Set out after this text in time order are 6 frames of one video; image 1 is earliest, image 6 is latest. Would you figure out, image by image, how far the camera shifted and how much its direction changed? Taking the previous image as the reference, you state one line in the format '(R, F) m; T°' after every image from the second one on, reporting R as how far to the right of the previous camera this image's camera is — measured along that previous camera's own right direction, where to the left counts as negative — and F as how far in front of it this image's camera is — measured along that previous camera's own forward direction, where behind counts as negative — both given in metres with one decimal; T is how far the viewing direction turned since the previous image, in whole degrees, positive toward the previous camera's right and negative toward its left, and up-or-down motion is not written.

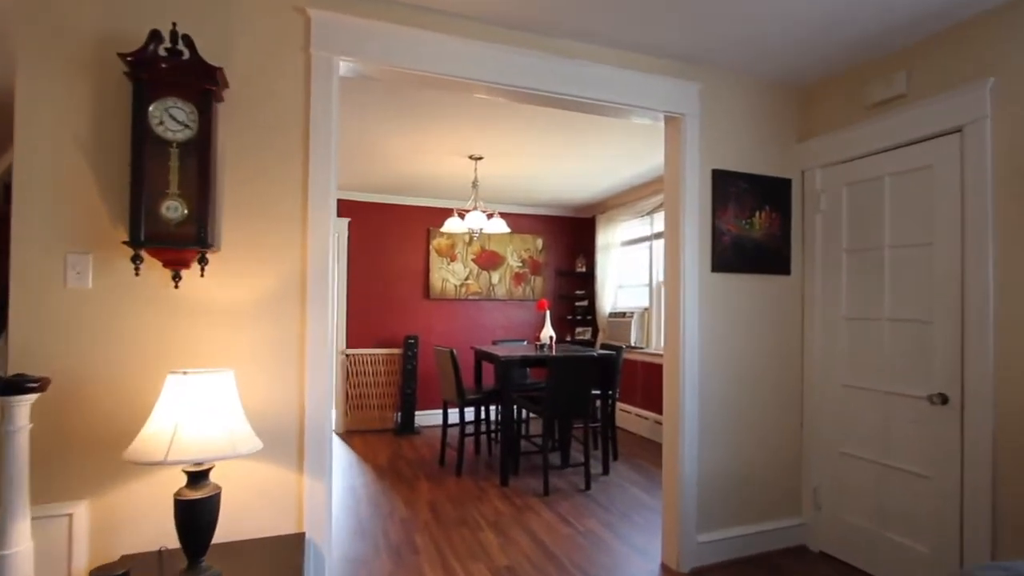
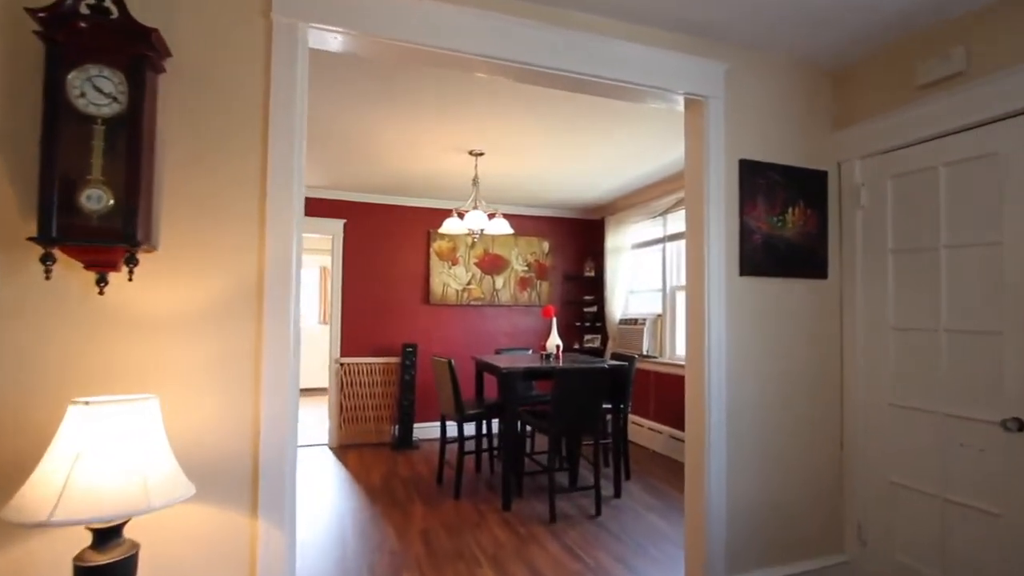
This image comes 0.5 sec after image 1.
(0.0, +0.3) m; -1°
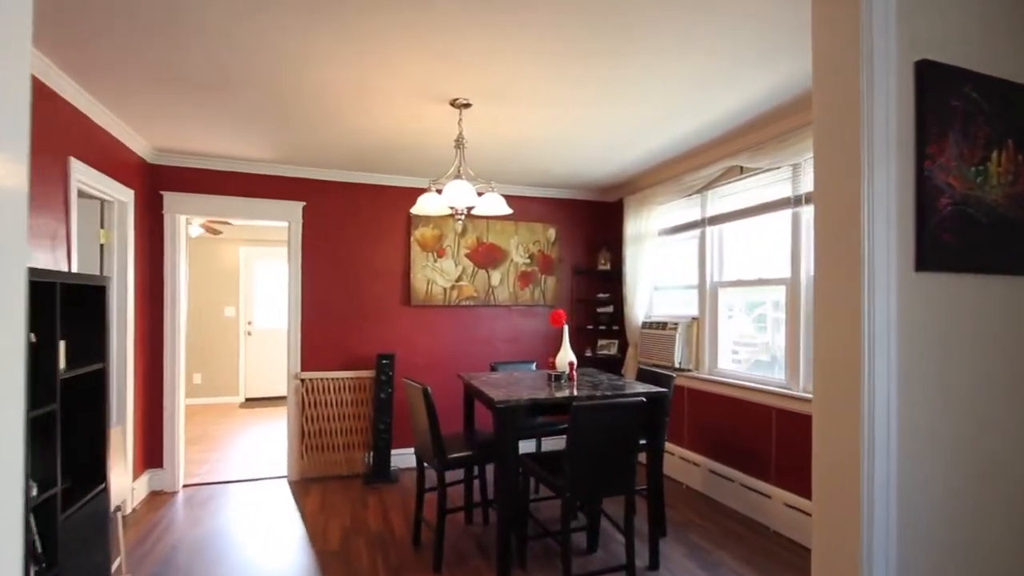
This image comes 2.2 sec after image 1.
(0.0, +1.1) m; 0°
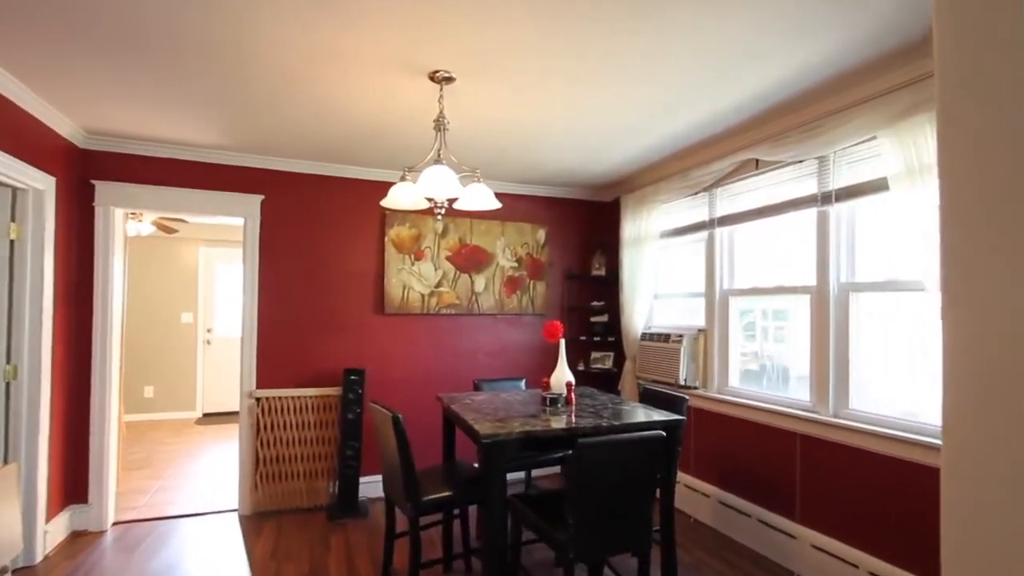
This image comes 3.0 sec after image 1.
(0.0, +0.4) m; +2°
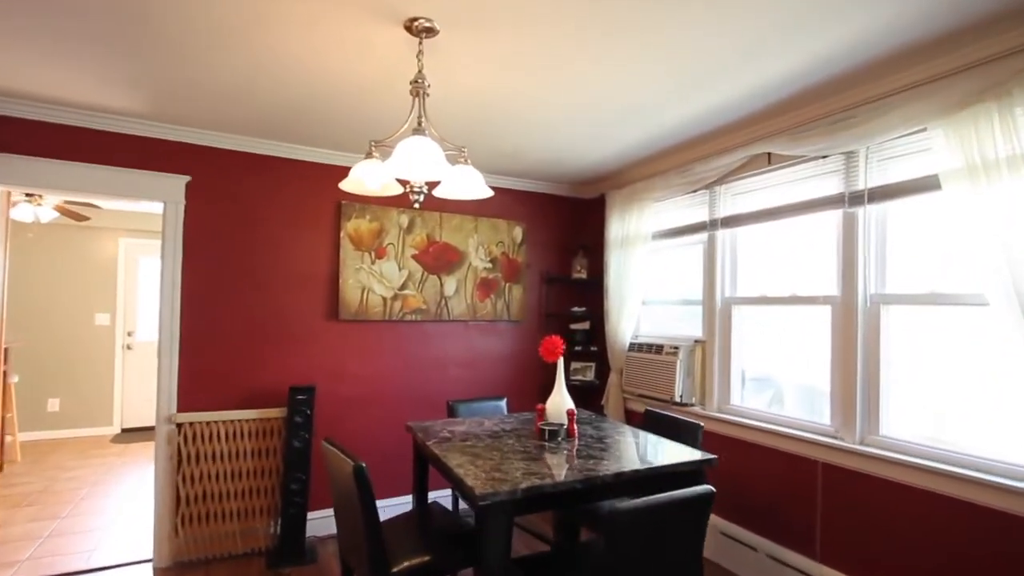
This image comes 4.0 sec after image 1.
(-0.2, +0.5) m; +5°
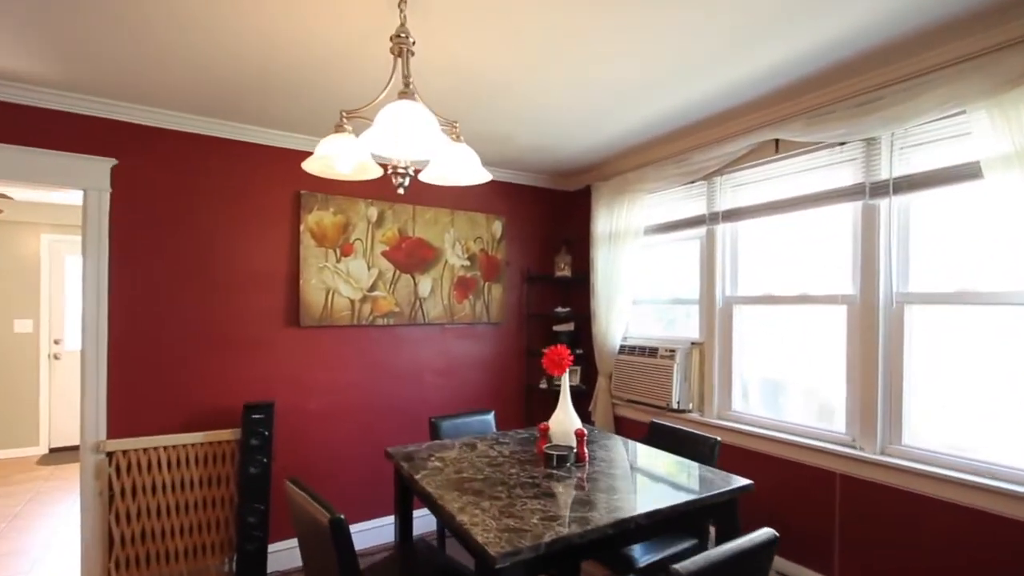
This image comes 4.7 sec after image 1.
(-0.1, +0.3) m; +4°
